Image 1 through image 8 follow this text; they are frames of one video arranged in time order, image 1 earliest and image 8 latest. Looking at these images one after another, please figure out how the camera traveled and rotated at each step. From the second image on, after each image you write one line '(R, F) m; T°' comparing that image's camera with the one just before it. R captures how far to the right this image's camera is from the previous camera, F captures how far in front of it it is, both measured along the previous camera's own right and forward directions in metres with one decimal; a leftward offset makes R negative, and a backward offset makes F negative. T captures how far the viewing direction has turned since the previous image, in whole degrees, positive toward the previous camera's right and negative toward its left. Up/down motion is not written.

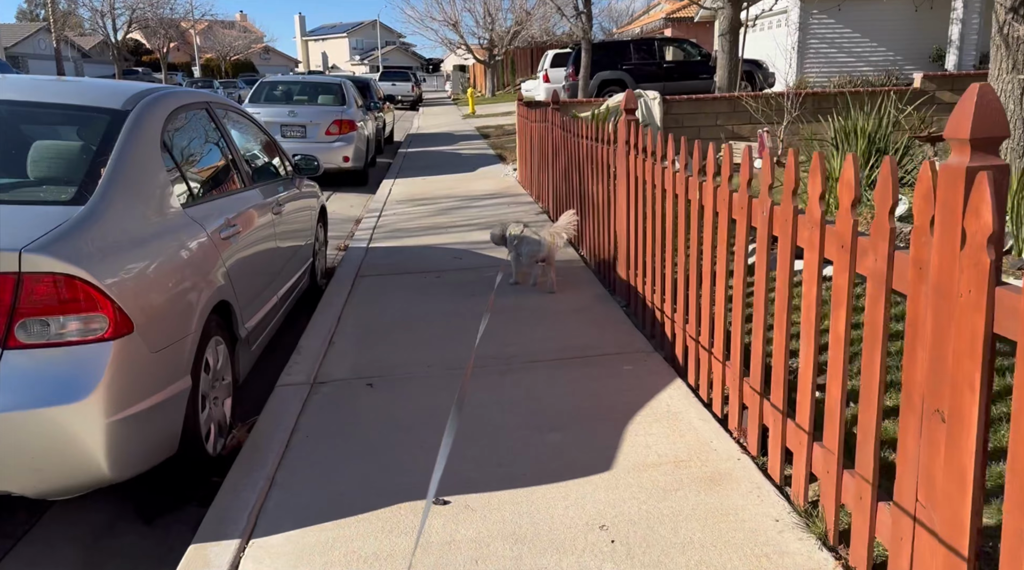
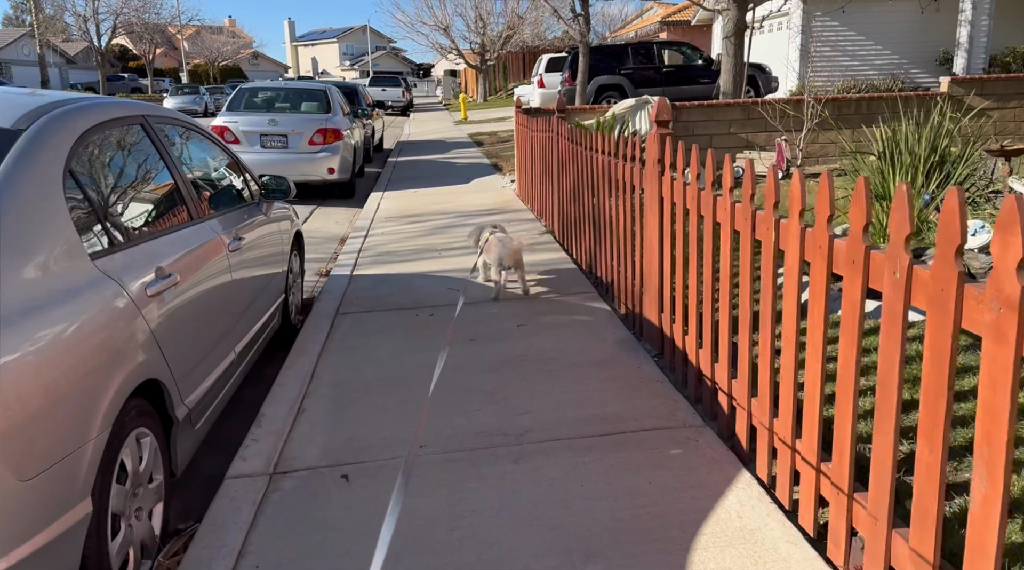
(-0.1, +0.9) m; +1°
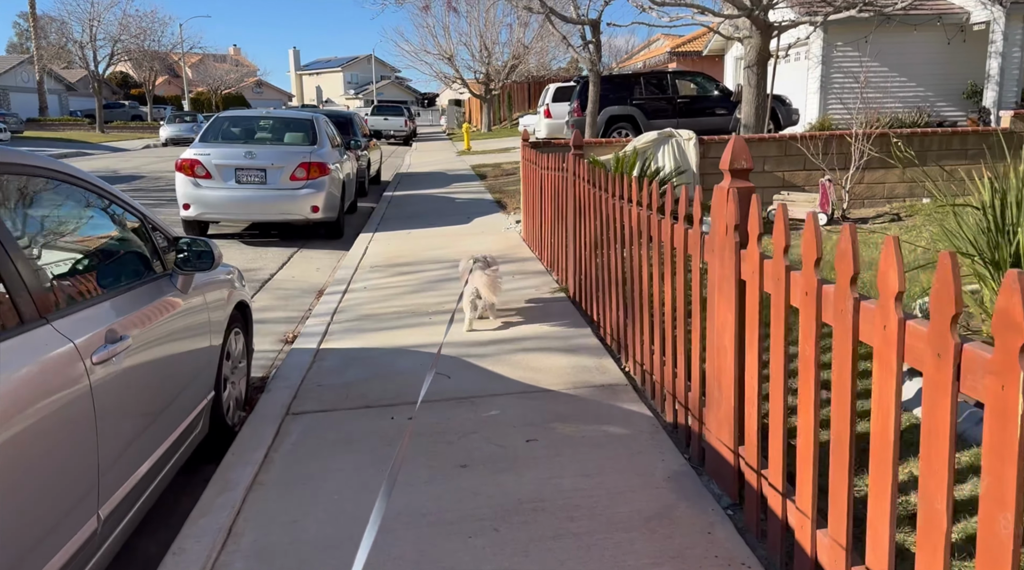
(0.0, +1.4) m; 0°
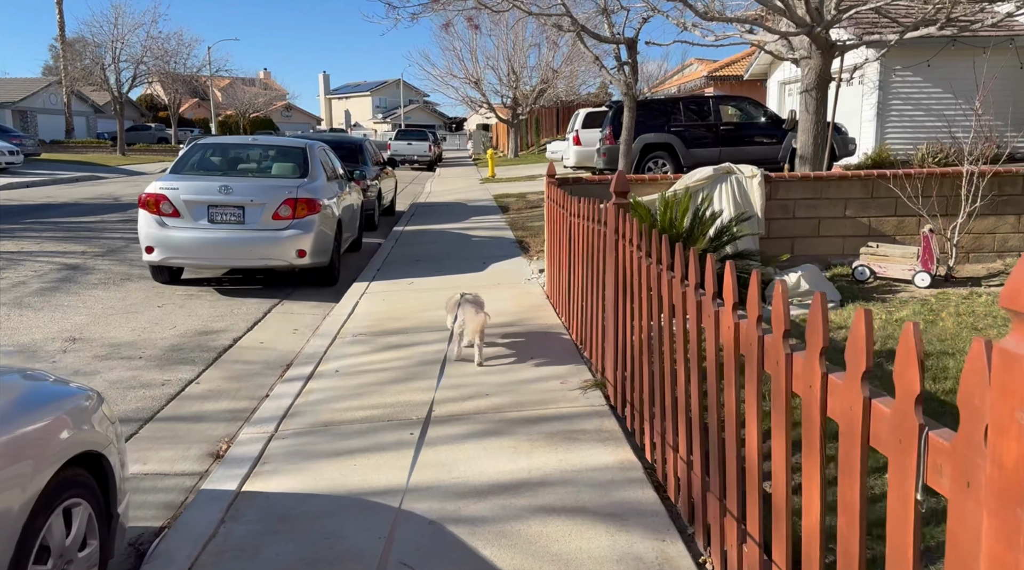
(0.0, +1.8) m; -2°
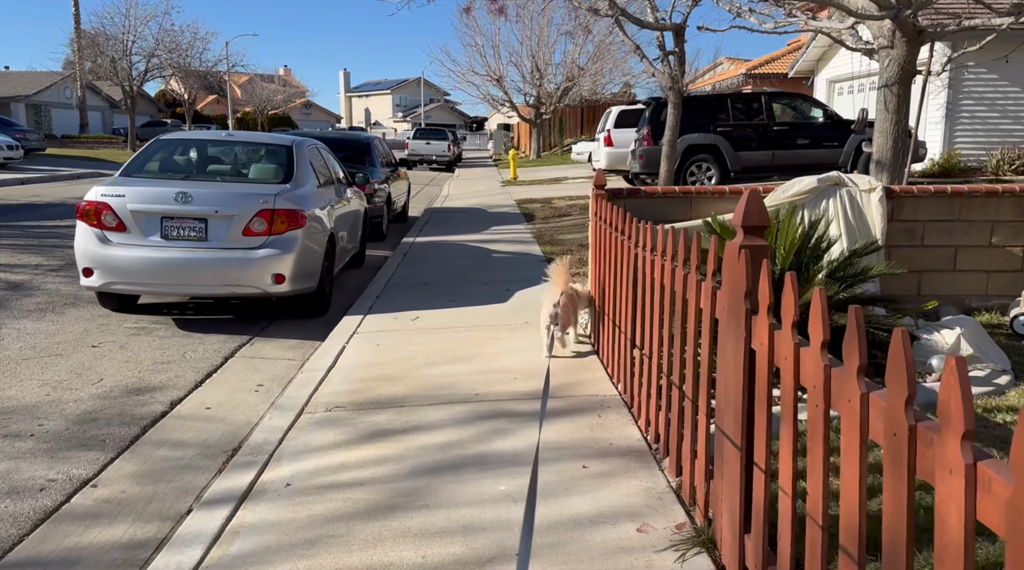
(-0.1, +2.0) m; -1°
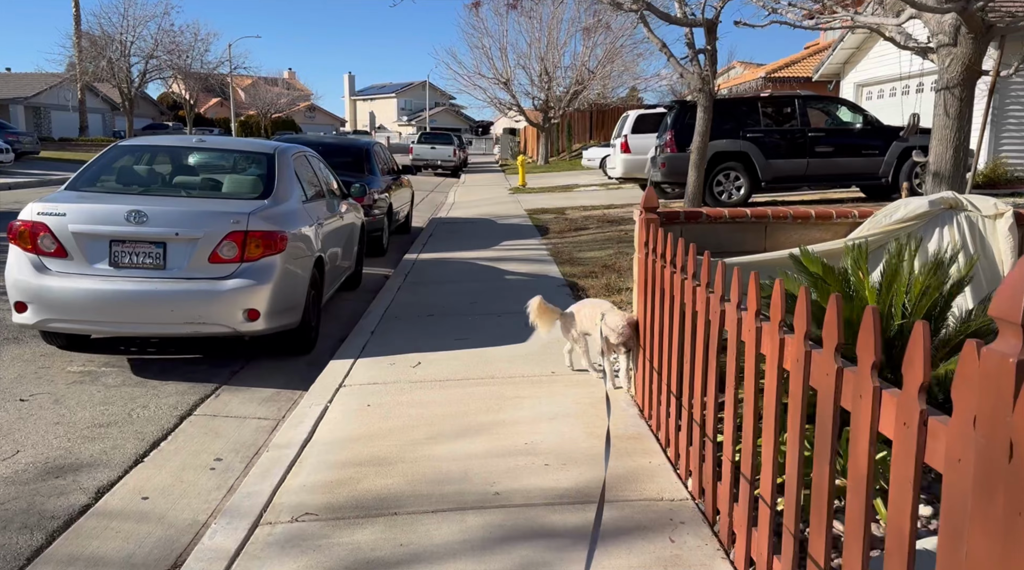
(-0.1, +1.3) m; 0°
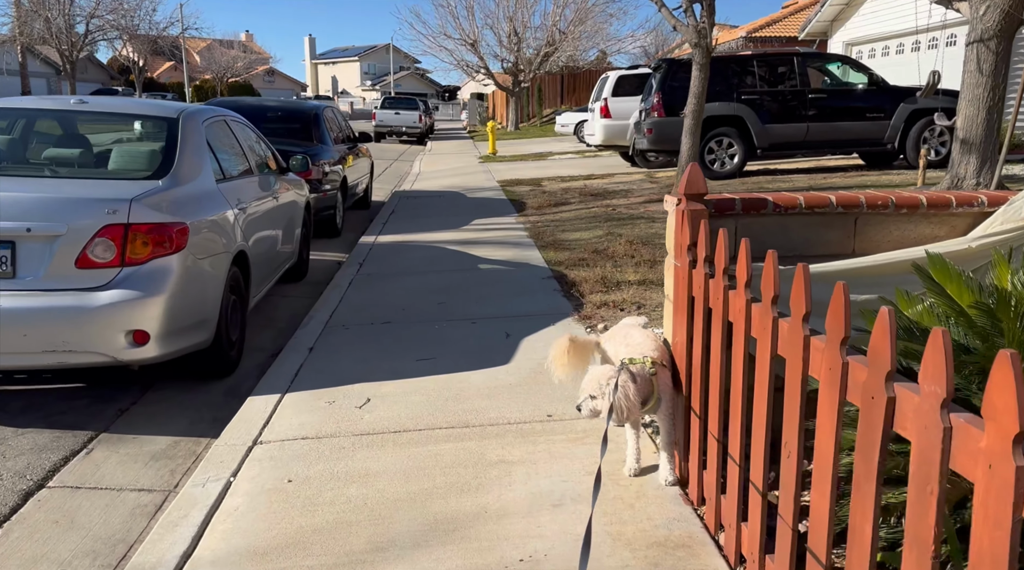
(-0.1, +1.6) m; +2°
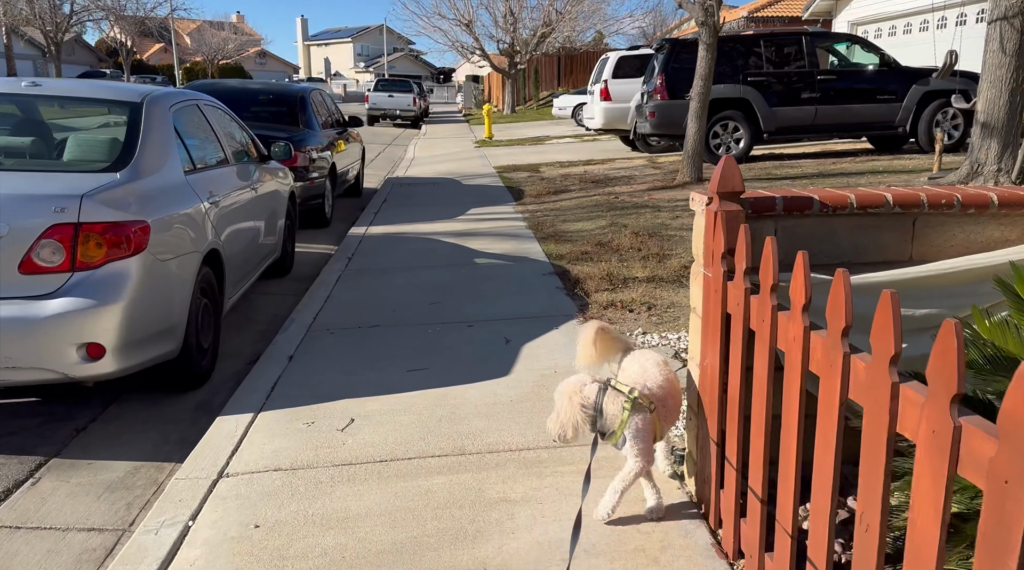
(0.0, +0.5) m; 0°
